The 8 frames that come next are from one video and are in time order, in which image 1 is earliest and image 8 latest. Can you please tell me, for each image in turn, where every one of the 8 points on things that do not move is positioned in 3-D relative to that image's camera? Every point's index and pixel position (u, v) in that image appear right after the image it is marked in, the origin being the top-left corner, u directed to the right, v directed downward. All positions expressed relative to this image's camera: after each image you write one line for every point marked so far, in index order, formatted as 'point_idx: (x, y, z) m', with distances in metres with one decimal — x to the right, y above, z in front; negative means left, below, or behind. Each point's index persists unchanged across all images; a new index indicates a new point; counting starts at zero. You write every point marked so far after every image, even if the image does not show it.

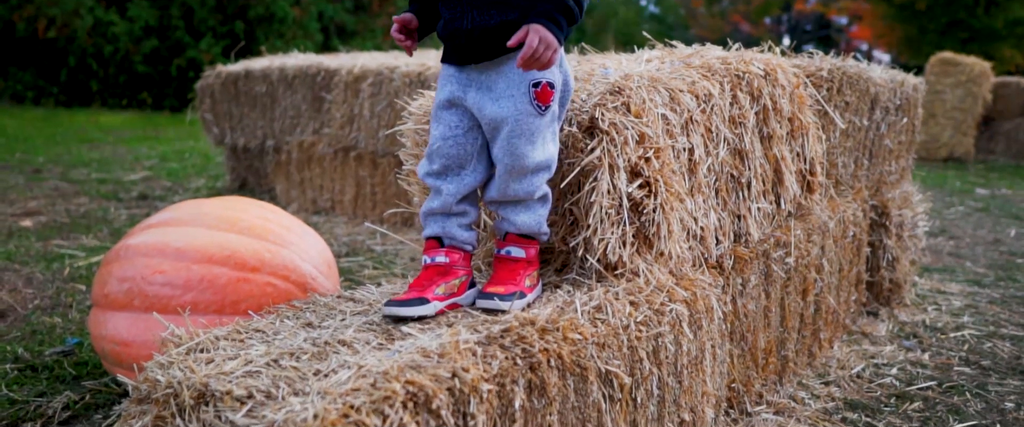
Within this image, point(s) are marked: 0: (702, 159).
0: (+0.5, +0.1, +2.4) m
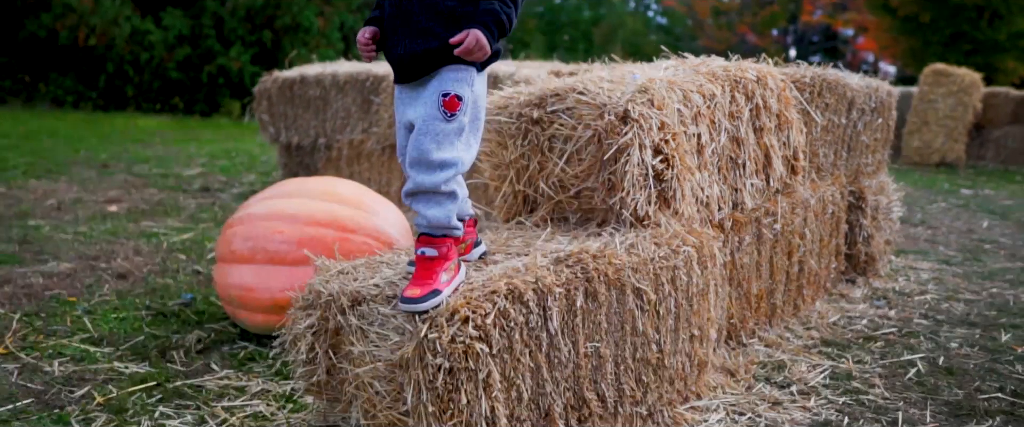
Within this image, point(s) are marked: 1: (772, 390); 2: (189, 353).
0: (+0.7, +0.2, +3.2) m
1: (+0.9, -0.6, +3.1) m
2: (-1.2, -0.5, +3.5) m
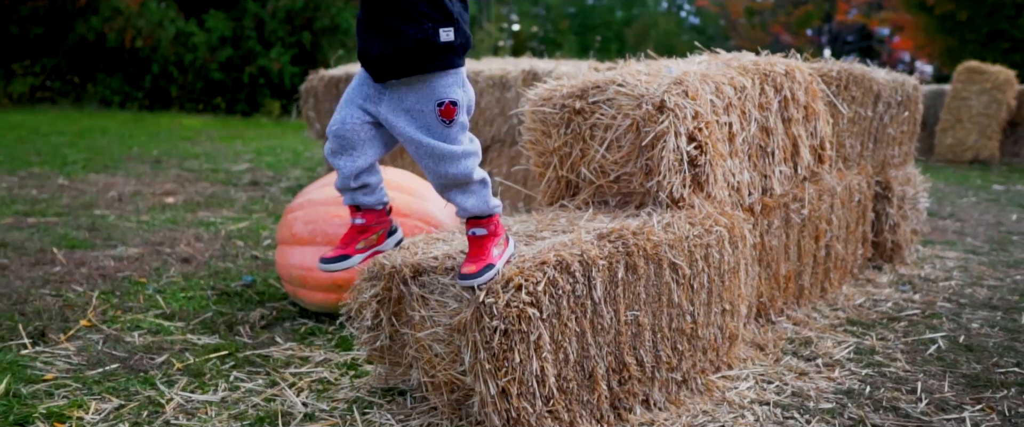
0: (+0.8, +0.3, +3.4) m
1: (+1.0, -0.5, +3.3) m
2: (-1.0, -0.5, +3.7) m
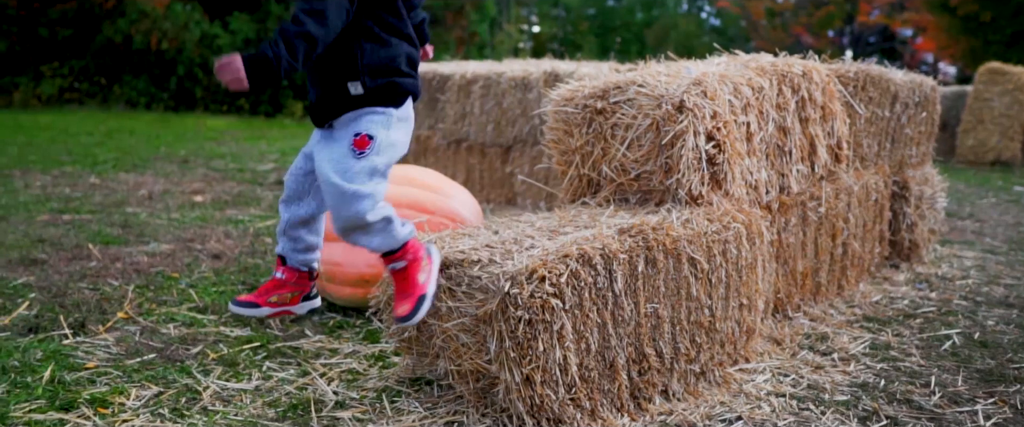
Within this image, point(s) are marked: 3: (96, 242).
0: (+0.9, +0.3, +3.5) m
1: (+1.1, -0.5, +3.3) m
2: (-1.0, -0.4, +3.9) m
3: (-2.2, -0.2, +5.0) m
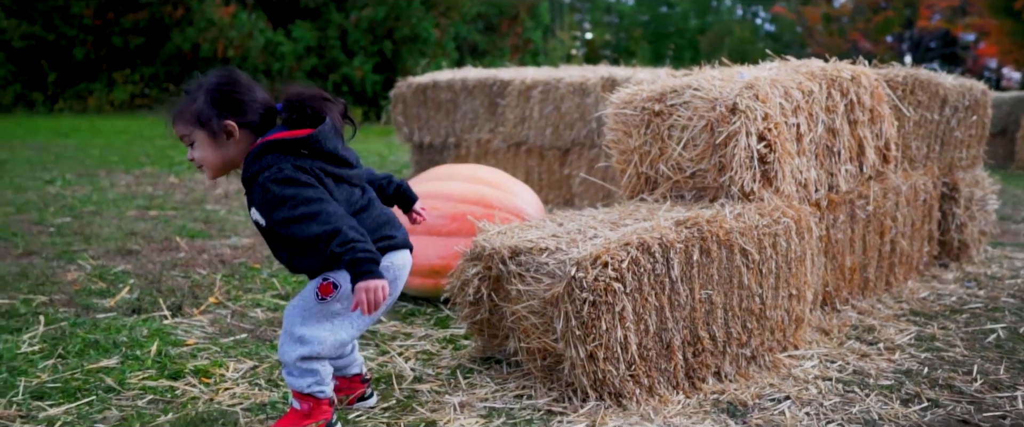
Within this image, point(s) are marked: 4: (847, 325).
0: (+1.2, +0.3, +3.6) m
1: (+1.3, -0.5, +3.5) m
2: (-0.7, -0.4, +4.2) m
3: (-1.9, -0.1, +5.4) m
4: (+1.3, -0.4, +3.7) m
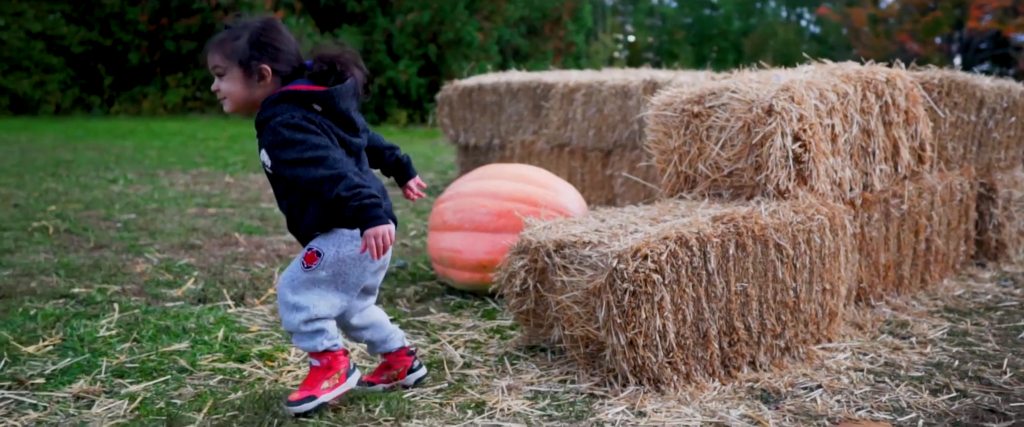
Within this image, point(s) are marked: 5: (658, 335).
0: (+1.3, +0.3, +3.8) m
1: (+1.5, -0.5, +3.6) m
2: (-0.5, -0.4, +4.4) m
3: (-1.6, -0.1, +5.6) m
4: (+1.5, -0.4, +3.9) m
5: (+0.5, -0.4, +3.0) m
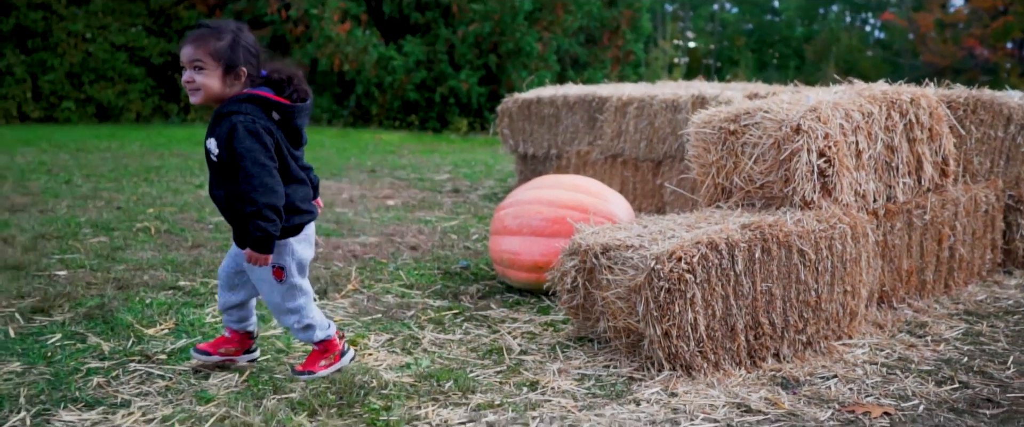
0: (+1.6, +0.3, +4.2) m
1: (+1.7, -0.5, +4.0) m
2: (-0.2, -0.4, +4.8) m
3: (-1.3, -0.1, +6.2) m
4: (+1.8, -0.5, +4.2) m
5: (+0.6, -0.4, +3.4) m
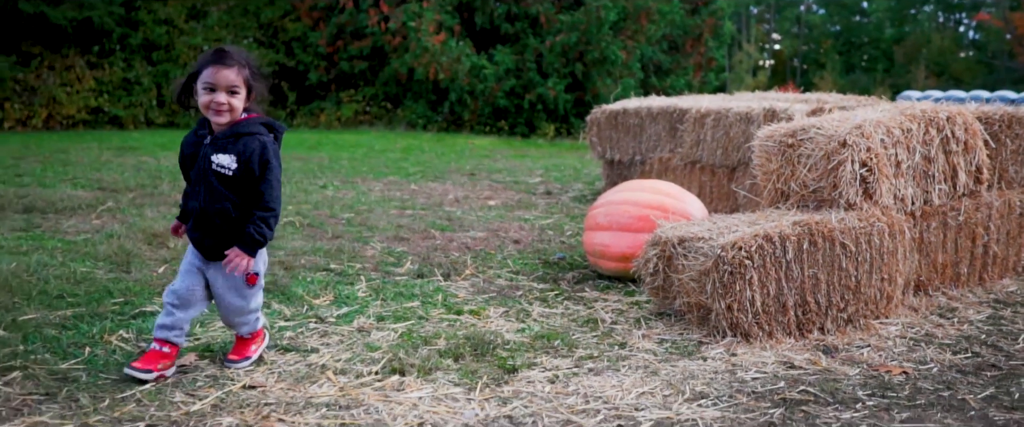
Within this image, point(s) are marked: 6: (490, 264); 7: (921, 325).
0: (+2.1, +0.3, +4.9) m
1: (+2.2, -0.5, +4.8) m
2: (+0.4, -0.4, +5.8) m
3: (-0.6, -0.1, +7.2) m
4: (+2.3, -0.5, +5.0) m
5: (+1.1, -0.4, +4.2) m
6: (-0.2, -0.3, +6.1) m
7: (+2.0, -0.6, +4.6) m
